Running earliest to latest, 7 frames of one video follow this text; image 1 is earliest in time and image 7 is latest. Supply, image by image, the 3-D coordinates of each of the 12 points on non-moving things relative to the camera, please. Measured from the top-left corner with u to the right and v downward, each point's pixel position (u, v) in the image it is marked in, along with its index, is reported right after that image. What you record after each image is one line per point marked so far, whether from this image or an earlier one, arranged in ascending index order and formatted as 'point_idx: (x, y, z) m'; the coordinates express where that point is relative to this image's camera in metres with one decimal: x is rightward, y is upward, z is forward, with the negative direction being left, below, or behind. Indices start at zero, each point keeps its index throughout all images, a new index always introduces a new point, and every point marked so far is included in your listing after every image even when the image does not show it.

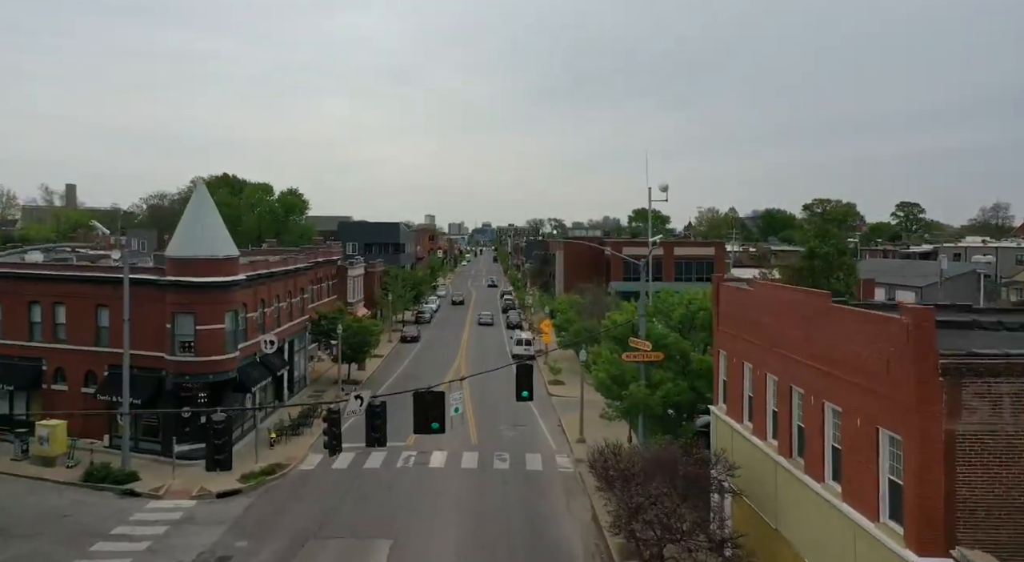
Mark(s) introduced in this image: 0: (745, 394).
0: (+5.4, -2.6, +16.5) m
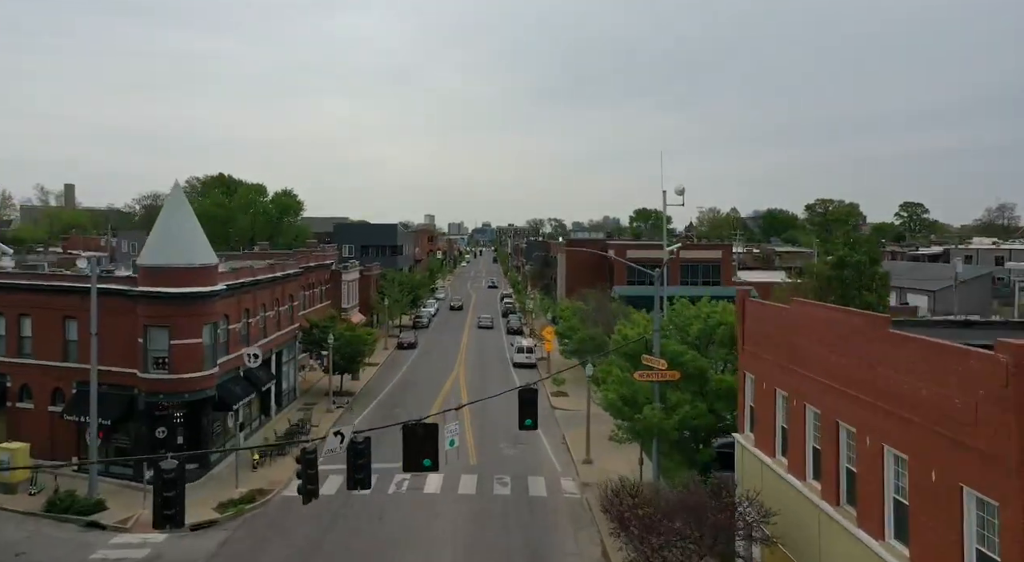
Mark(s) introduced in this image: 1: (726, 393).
0: (+5.5, -3.0, +14.6) m
1: (+5.7, -3.0, +19.2) m
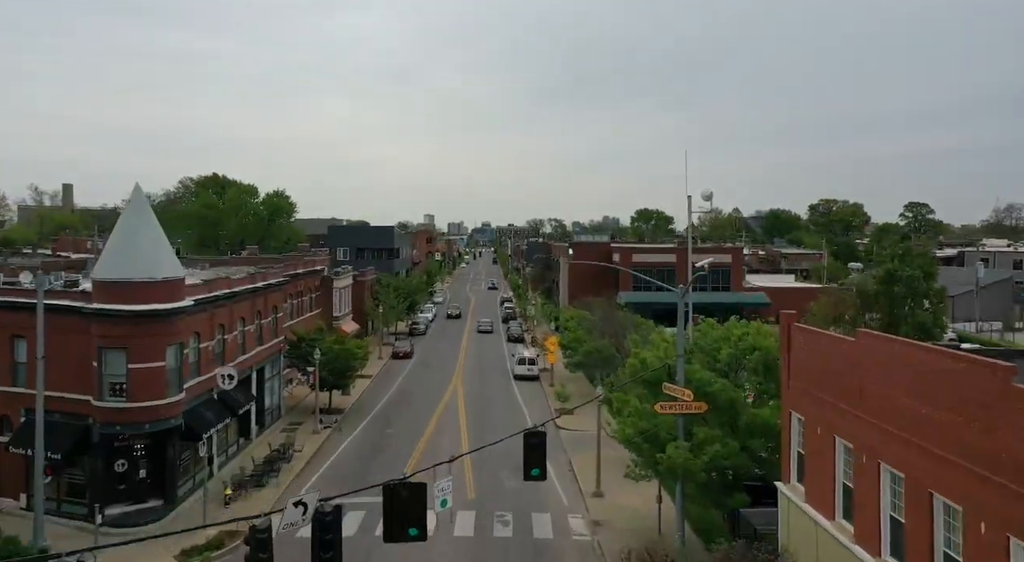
0: (+5.5, -3.4, +12.1) m
1: (+5.8, -3.4, +16.6) m
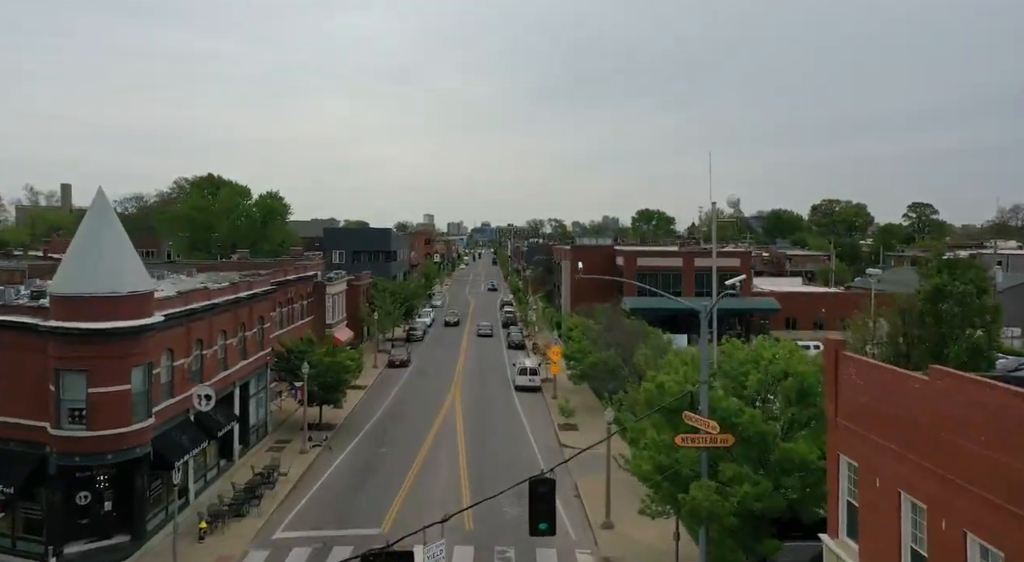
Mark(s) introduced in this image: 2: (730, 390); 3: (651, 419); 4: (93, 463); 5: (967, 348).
0: (+5.6, -3.8, +10.2) m
1: (+5.8, -3.8, +14.7) m
2: (+4.8, -2.4, +15.7) m
3: (+3.2, -3.2, +16.7) m
4: (-10.4, -4.5, +17.8) m
5: (+10.0, -1.4, +15.7) m
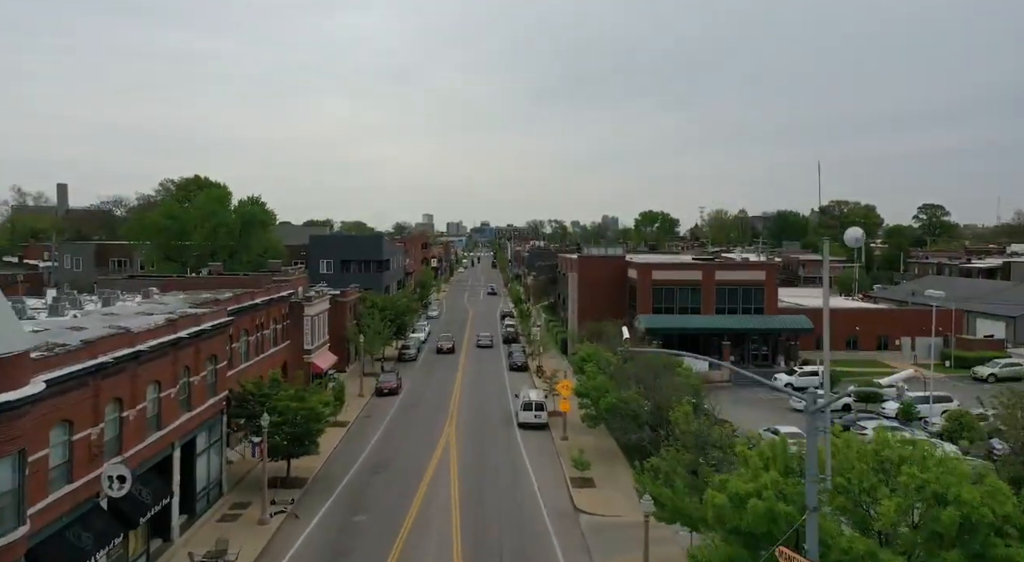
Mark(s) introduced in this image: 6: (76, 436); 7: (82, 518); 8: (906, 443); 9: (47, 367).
0: (+5.8, -4.8, +5.0) m
1: (+6.0, -4.9, +9.5) m
2: (+5.0, -3.5, +10.5) m
3: (+3.4, -4.3, +11.5) m
4: (-10.2, -5.6, +12.6) m
5: (+10.2, -2.5, +10.6) m
6: (-9.8, -3.5, +16.1) m
7: (-9.8, -5.4, +16.4) m
8: (+6.2, -2.6, +11.2) m
9: (-9.8, -1.8, +15.2) m
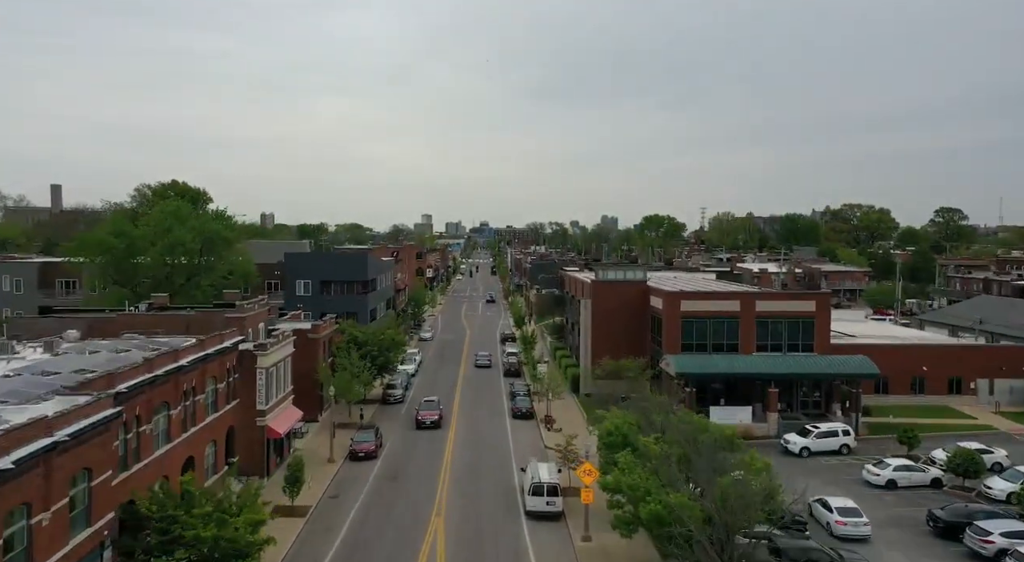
0: (+6.0, -6.7, -2.9) m
1: (+6.3, -6.8, +1.7) m
2: (+5.2, -5.4, +2.7) m
3: (+3.7, -6.2, +3.7) m
4: (-10.0, -7.5, +4.7) m
5: (+10.5, -4.4, +2.7) m
6: (-9.6, -5.4, +8.3) m
7: (-9.5, -7.3, +8.6) m
8: (+6.5, -4.5, +3.4) m
9: (-9.5, -3.7, +7.3) m
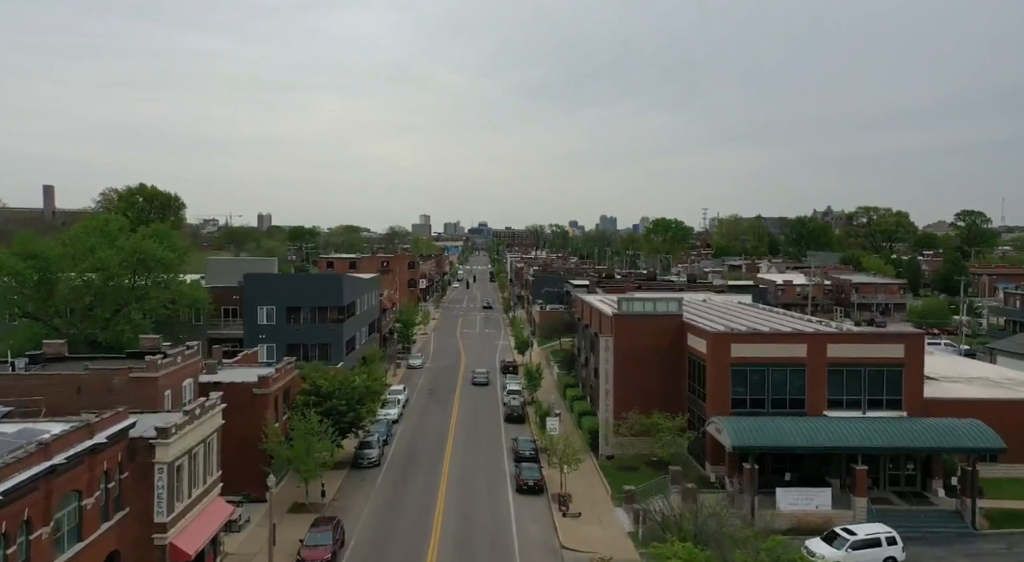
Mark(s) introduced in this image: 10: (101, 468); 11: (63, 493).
0: (+6.3, -8.5, -12.1) m
1: (+6.5, -8.5, -7.5) m
2: (+5.5, -7.1, -6.6) m
3: (+3.9, -7.9, -5.6) m
4: (-9.8, -9.3, -4.5) m
5: (+10.7, -6.2, -6.5) m
6: (-9.3, -7.1, -1.0) m
7: (-9.3, -9.1, -0.7) m
8: (+6.7, -6.3, -5.9) m
9: (-9.3, -5.5, -1.9) m
10: (-11.5, -5.2, +19.9) m
11: (-11.4, -5.4, +18.1) m
